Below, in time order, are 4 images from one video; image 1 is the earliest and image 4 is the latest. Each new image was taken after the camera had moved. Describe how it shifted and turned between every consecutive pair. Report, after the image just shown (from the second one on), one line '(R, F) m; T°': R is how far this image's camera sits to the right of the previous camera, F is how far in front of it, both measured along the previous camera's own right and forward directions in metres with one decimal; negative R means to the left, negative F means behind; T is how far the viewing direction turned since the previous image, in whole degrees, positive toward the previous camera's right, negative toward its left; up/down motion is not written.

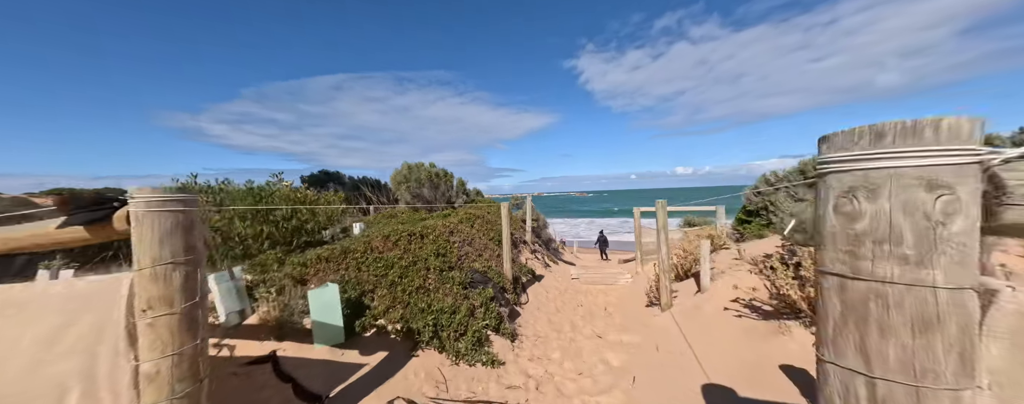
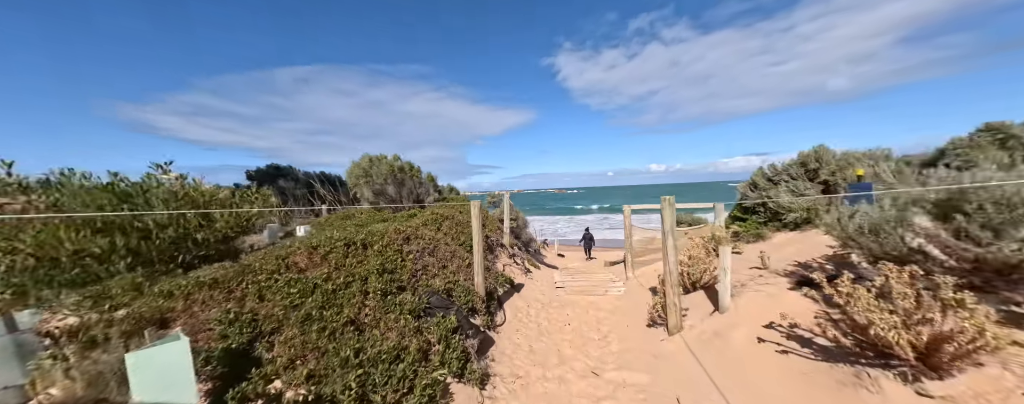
(+0.1, +1.1) m; +4°
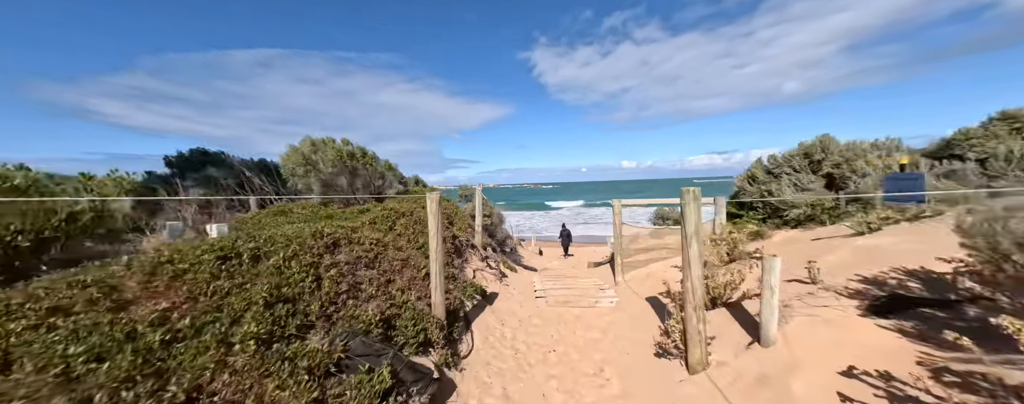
(+0.1, +1.2) m; +4°
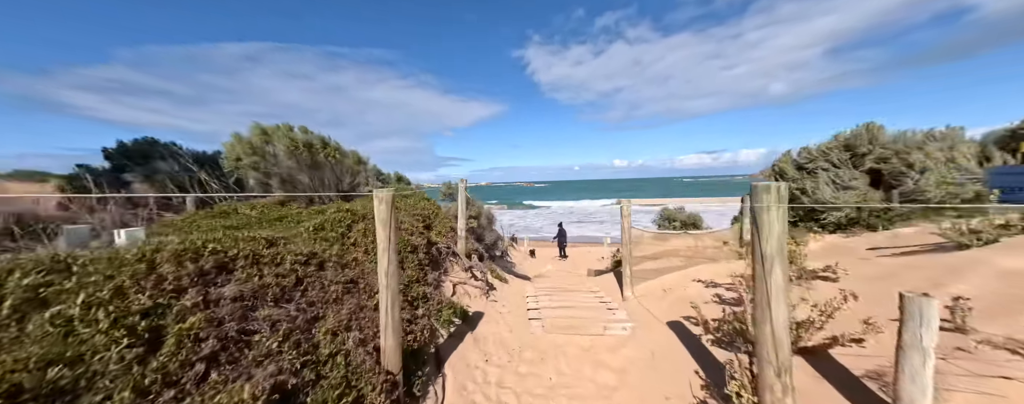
(+0.1, +1.2) m; +1°
